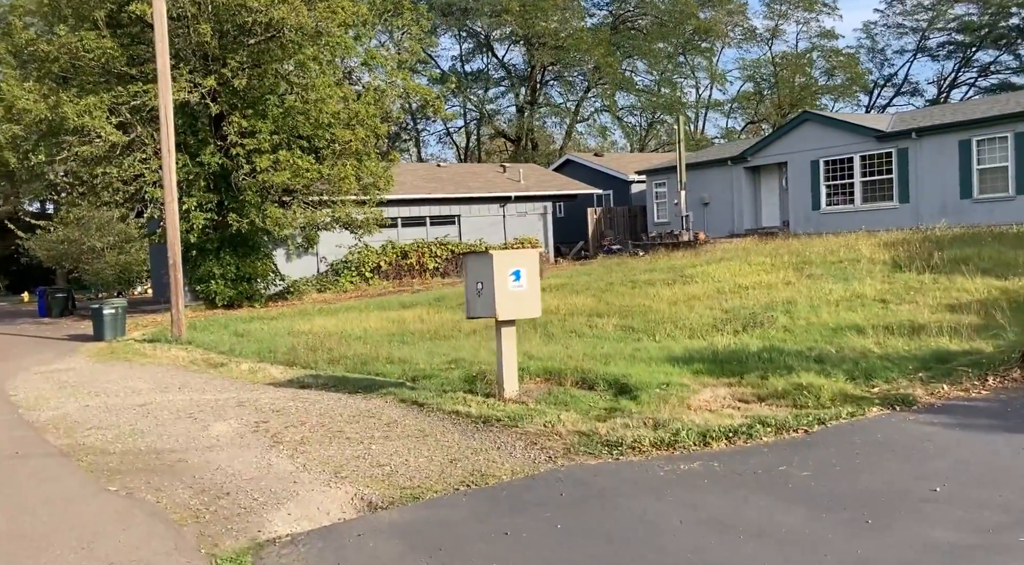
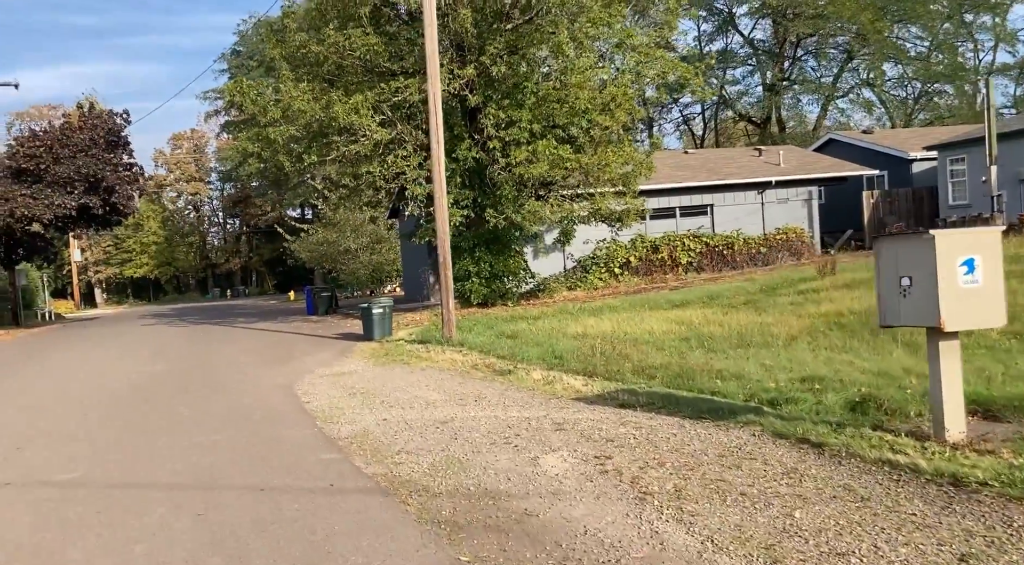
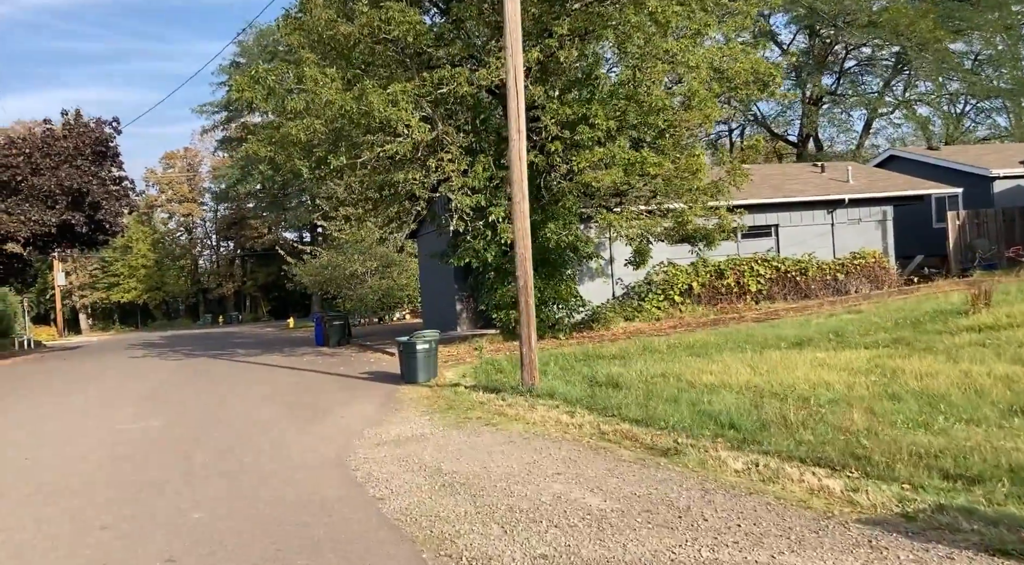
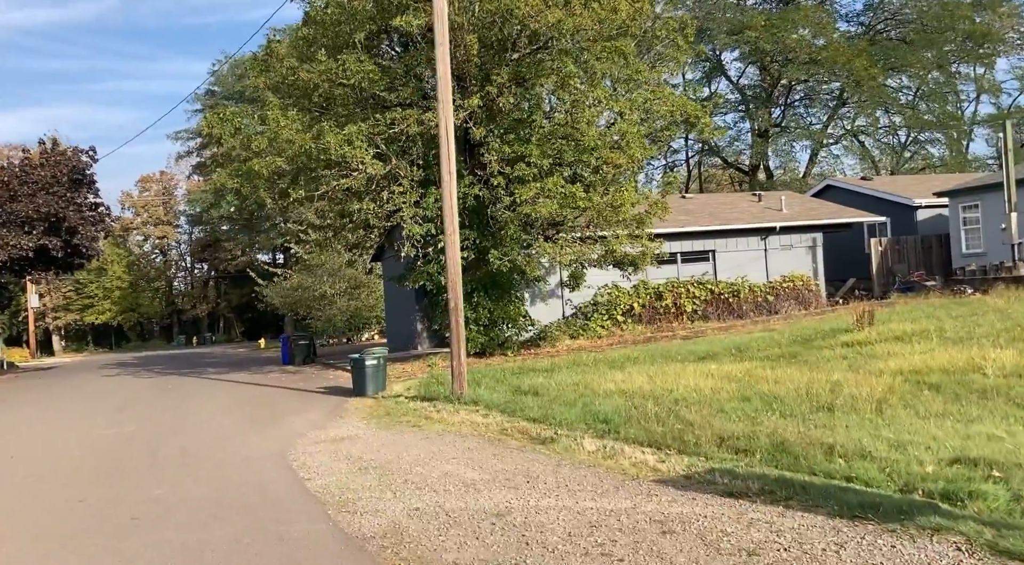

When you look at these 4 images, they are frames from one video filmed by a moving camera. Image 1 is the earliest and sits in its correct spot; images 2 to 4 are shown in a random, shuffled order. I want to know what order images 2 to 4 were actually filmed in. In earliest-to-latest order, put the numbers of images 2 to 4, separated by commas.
2, 4, 3
